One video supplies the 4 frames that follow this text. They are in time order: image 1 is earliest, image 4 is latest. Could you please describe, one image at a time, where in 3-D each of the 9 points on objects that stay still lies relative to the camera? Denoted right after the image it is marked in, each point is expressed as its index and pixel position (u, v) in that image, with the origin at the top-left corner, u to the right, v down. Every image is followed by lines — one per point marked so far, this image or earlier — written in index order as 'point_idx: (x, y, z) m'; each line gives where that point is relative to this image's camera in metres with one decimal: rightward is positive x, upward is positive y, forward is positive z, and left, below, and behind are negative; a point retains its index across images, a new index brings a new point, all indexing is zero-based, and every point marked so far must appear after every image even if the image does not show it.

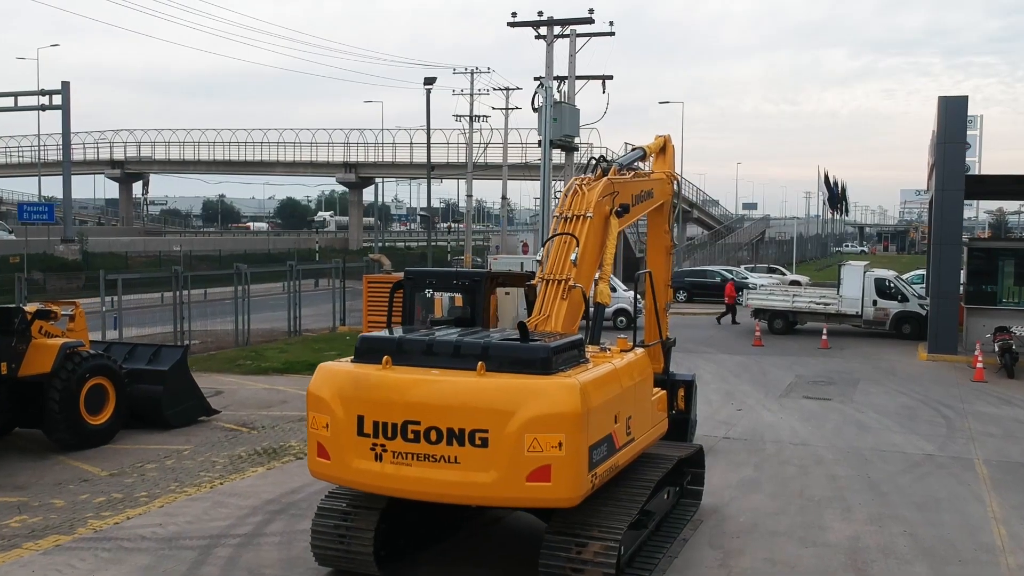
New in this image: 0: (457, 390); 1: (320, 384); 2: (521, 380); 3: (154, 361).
0: (-0.4, -0.8, +6.7) m
1: (-1.6, -0.8, +7.2) m
2: (+0.1, -0.7, +6.7) m
3: (-5.5, -1.1, +13.6) m
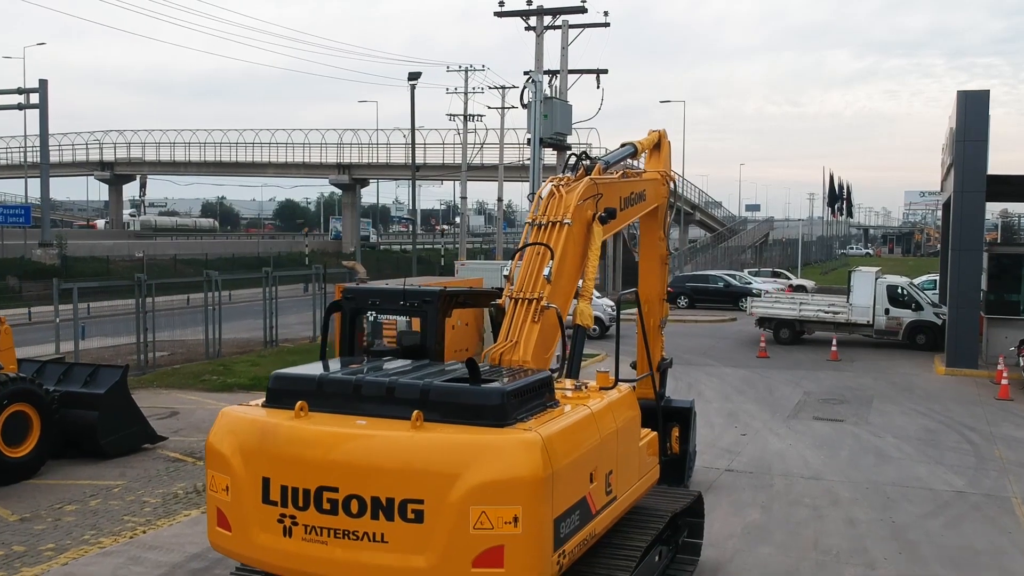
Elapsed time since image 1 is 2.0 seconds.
0: (-0.7, -0.9, +5.2) m
1: (-1.9, -0.9, +5.8) m
2: (-0.3, -0.9, +5.2) m
3: (-5.8, -1.3, +12.2) m
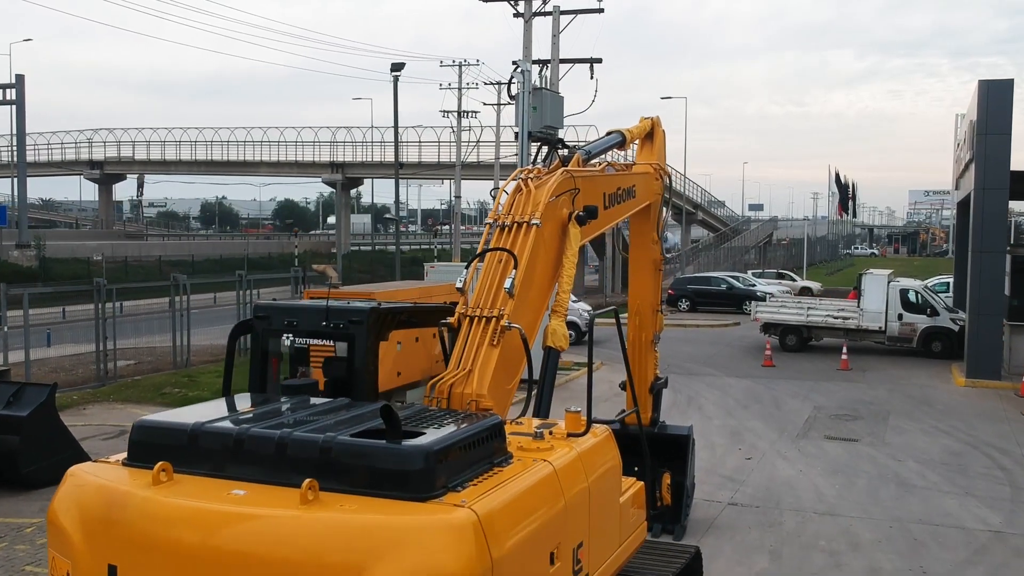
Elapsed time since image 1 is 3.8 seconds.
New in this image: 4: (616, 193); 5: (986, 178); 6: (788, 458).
0: (-1.1, -1.0, +3.8) m
1: (-2.2, -1.1, +4.4) m
2: (-0.6, -1.0, +3.8) m
3: (-6.1, -1.4, +10.9) m
4: (+1.0, +0.9, +8.2) m
5: (+9.8, +2.3, +18.4) m
6: (+3.9, -2.4, +12.6) m
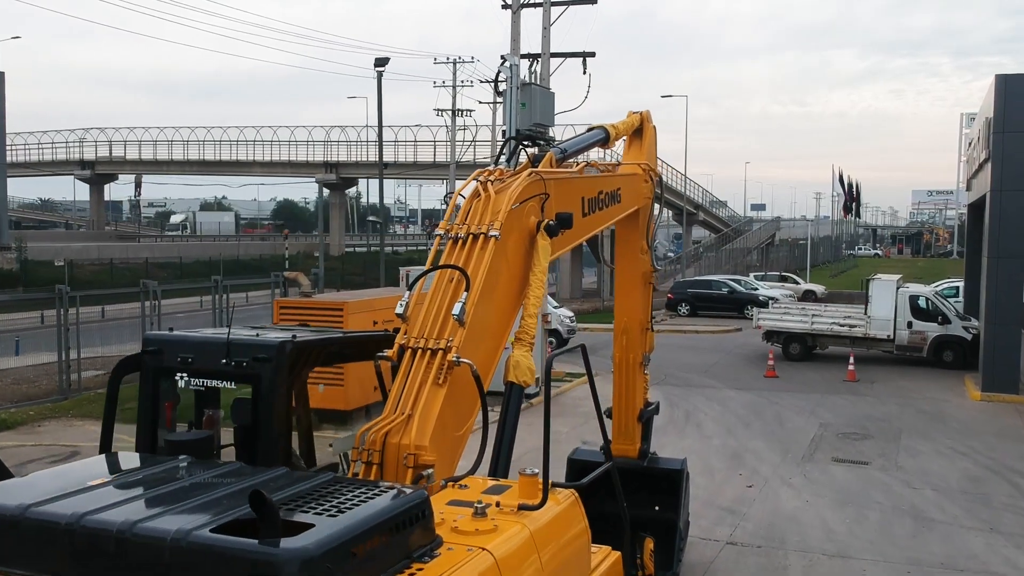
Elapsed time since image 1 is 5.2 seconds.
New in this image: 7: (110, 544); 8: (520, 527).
0: (-1.4, -1.2, +2.8) m
1: (-2.5, -1.2, +3.3) m
2: (-0.9, -1.1, +2.8) m
3: (-6.4, -1.6, +9.8) m
4: (+0.7, +0.7, +7.2) m
5: (+9.5, +2.1, +17.3) m
6: (+3.6, -2.6, +11.5) m
7: (-1.4, -0.9, +3.1) m
8: (0.0, -1.1, +4.0) m
